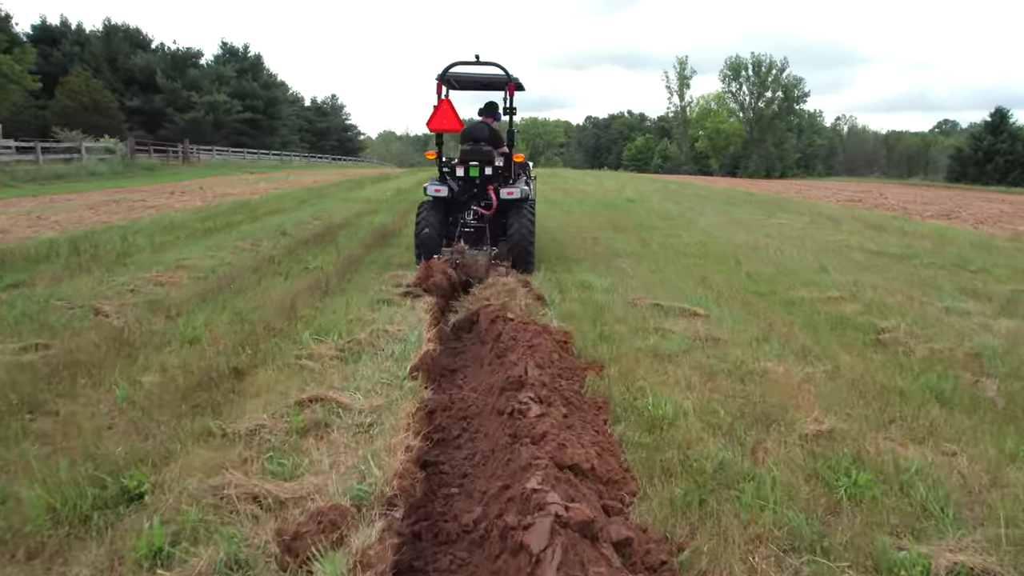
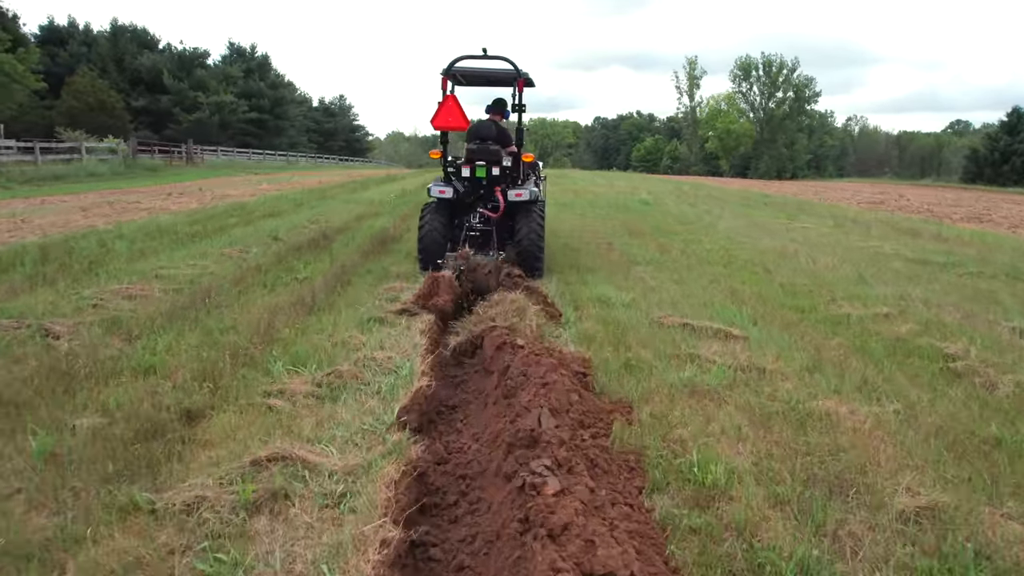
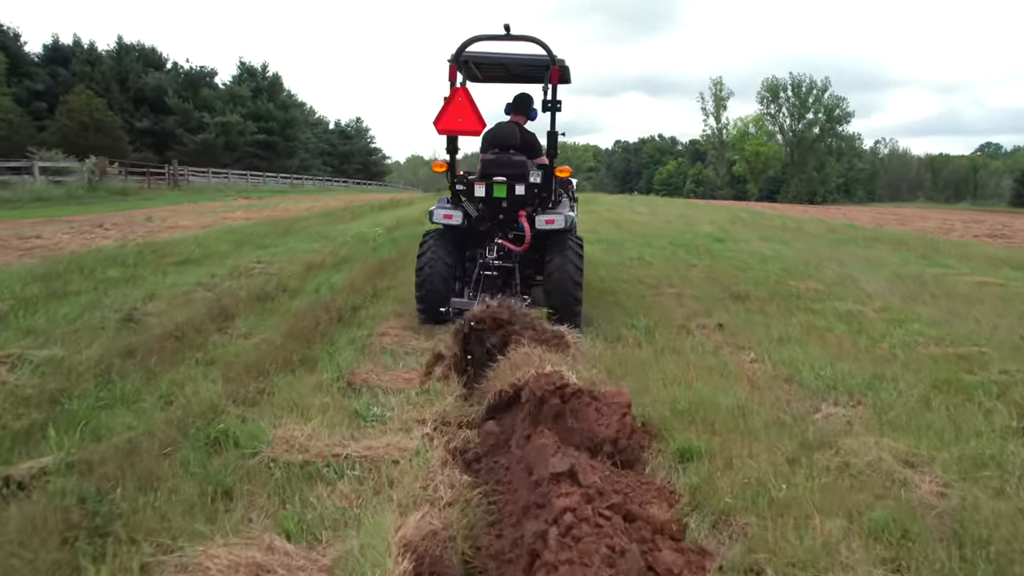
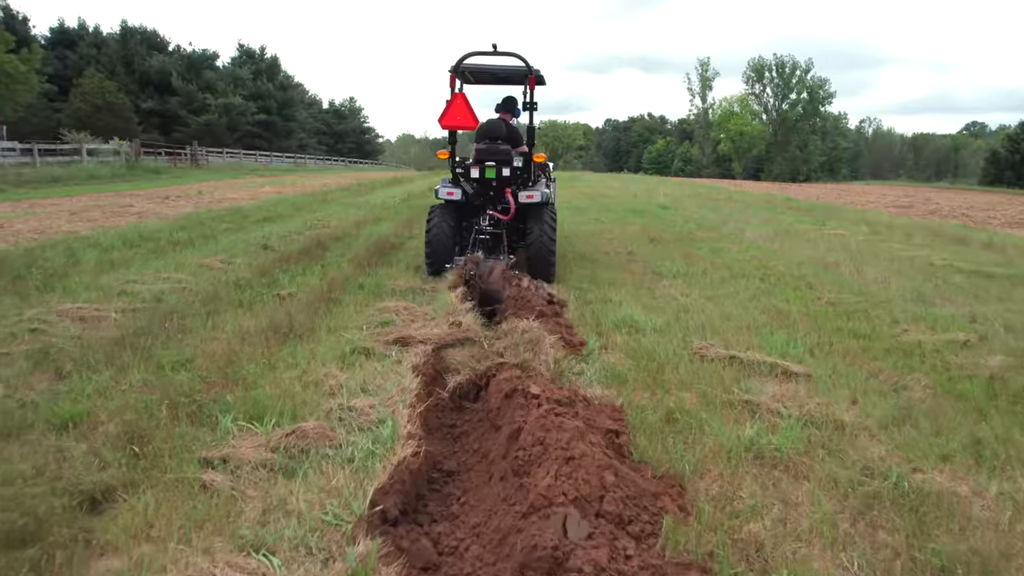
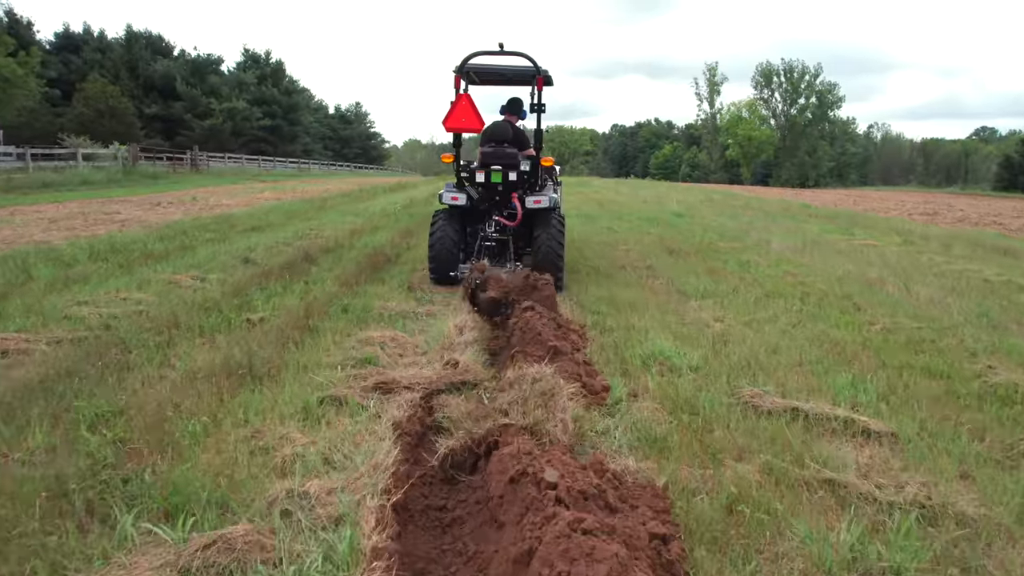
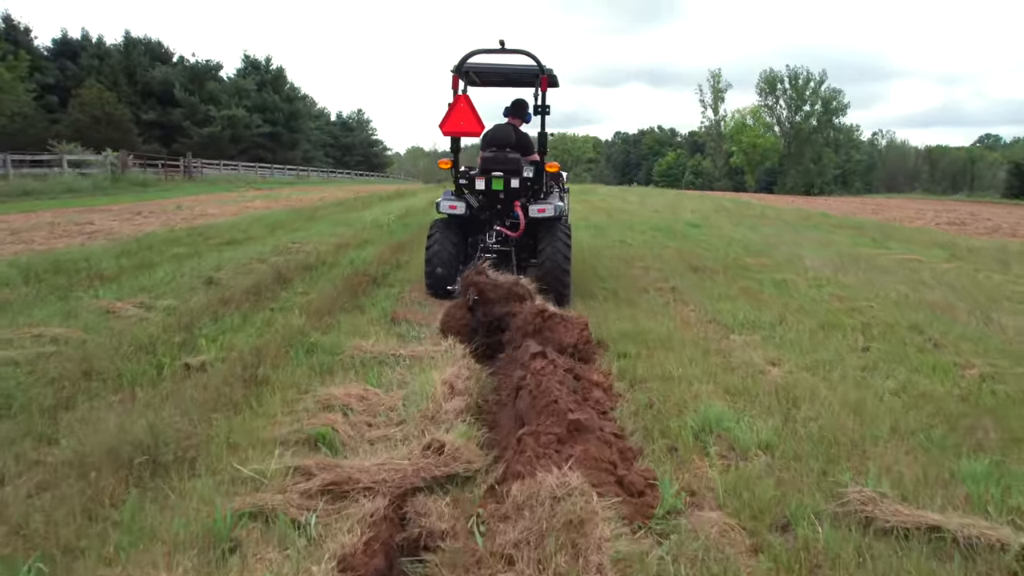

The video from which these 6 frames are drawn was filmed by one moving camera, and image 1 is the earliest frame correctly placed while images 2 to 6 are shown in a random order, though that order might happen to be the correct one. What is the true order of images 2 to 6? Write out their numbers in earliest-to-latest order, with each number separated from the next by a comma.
2, 4, 5, 6, 3
